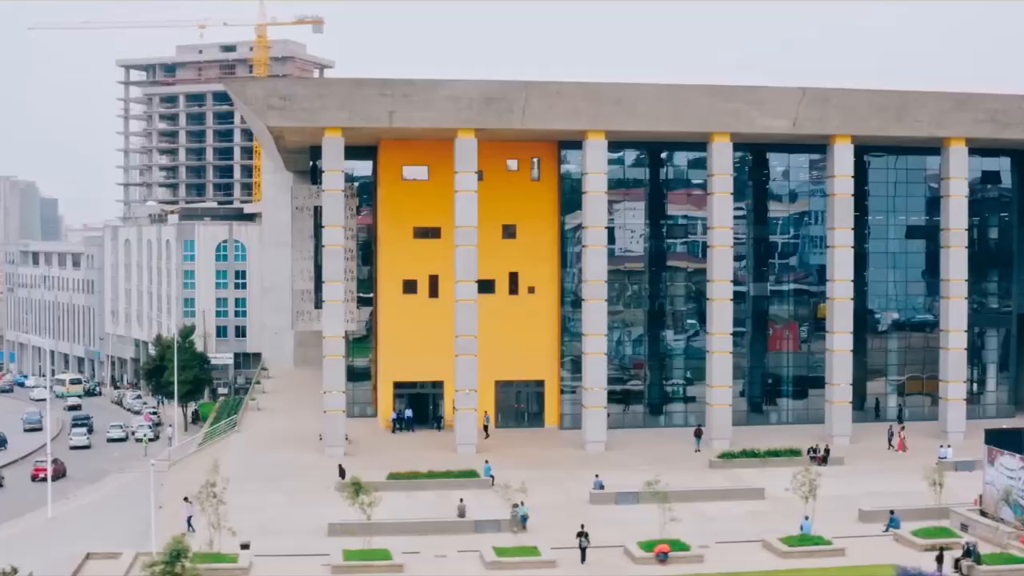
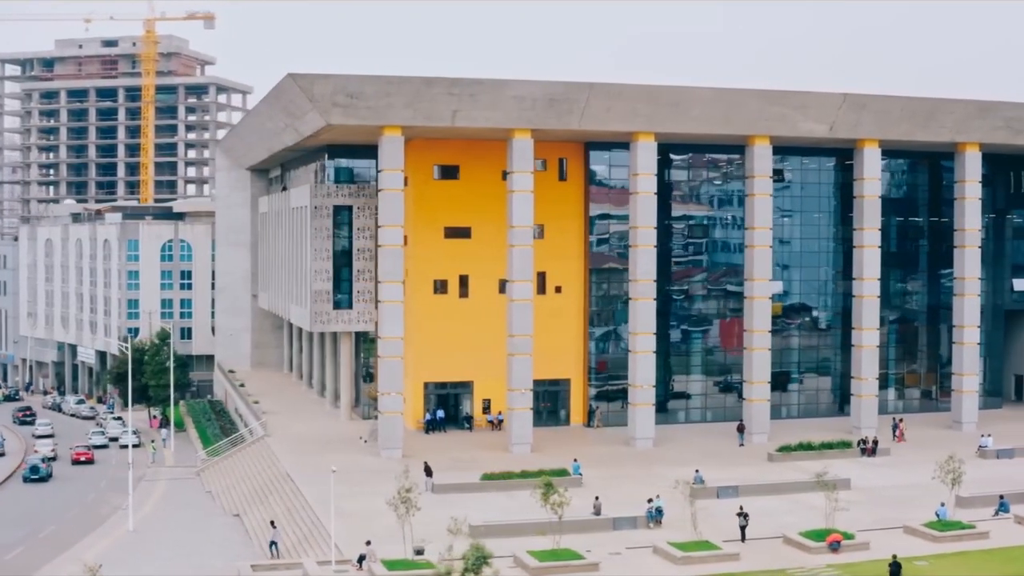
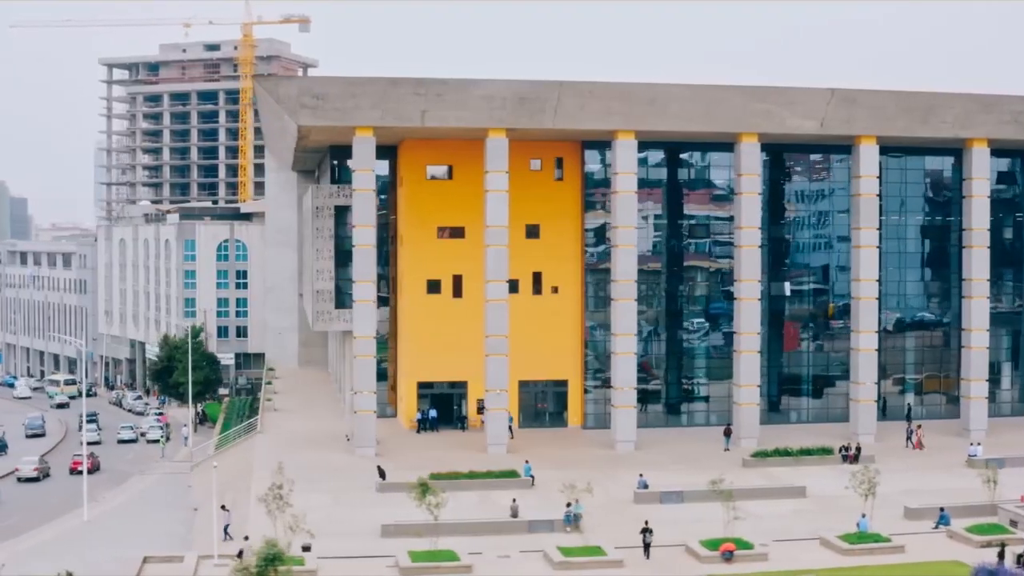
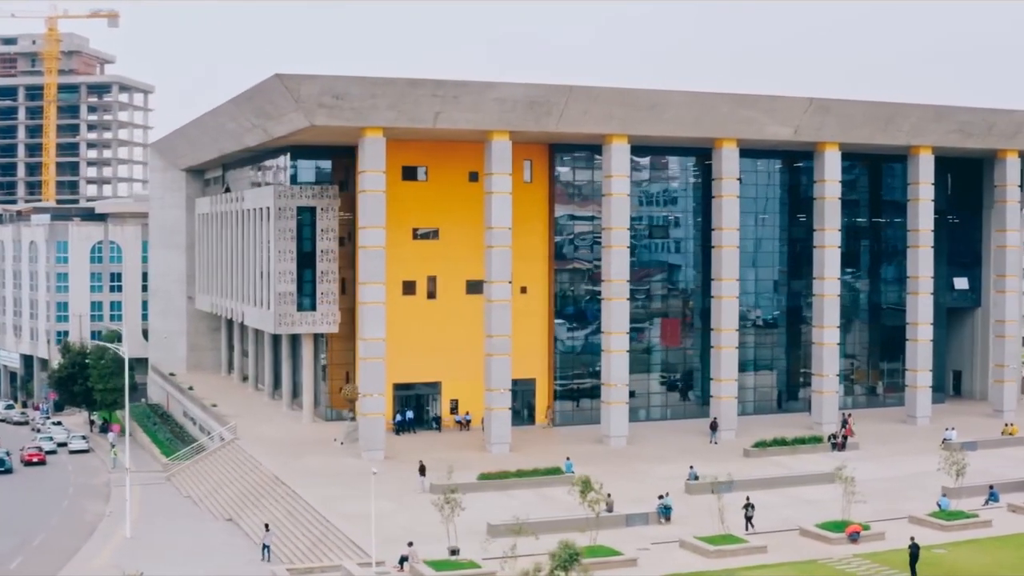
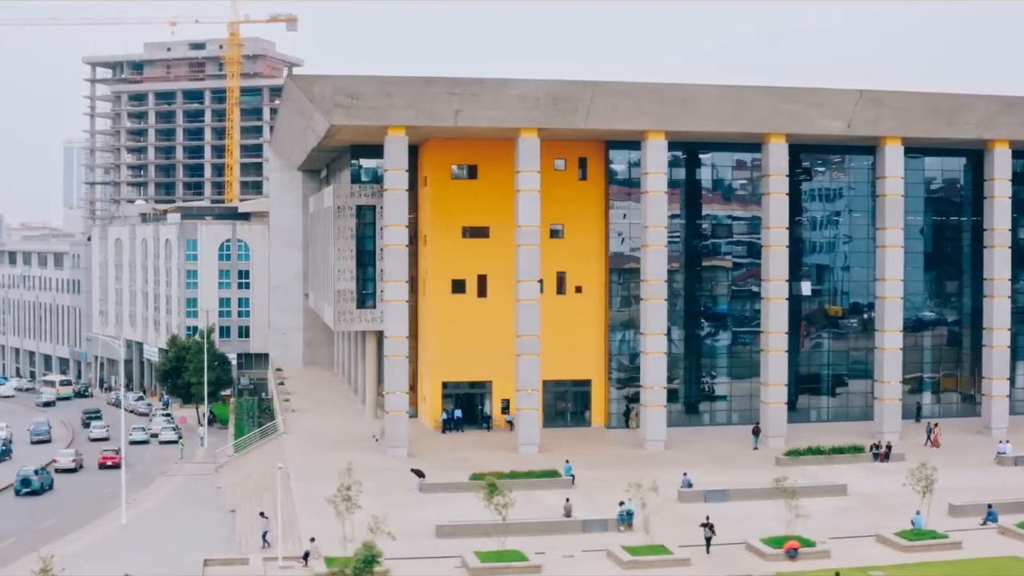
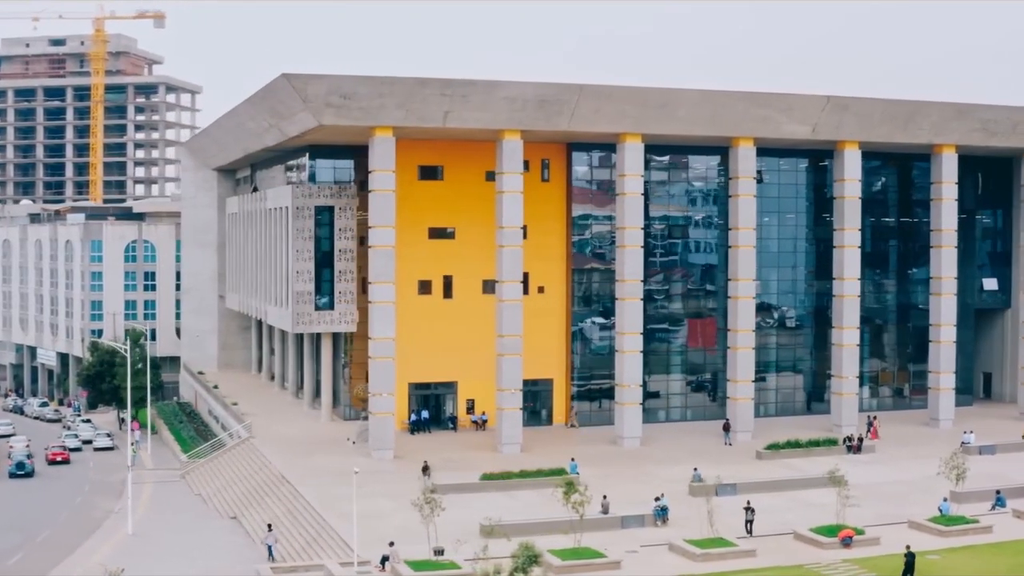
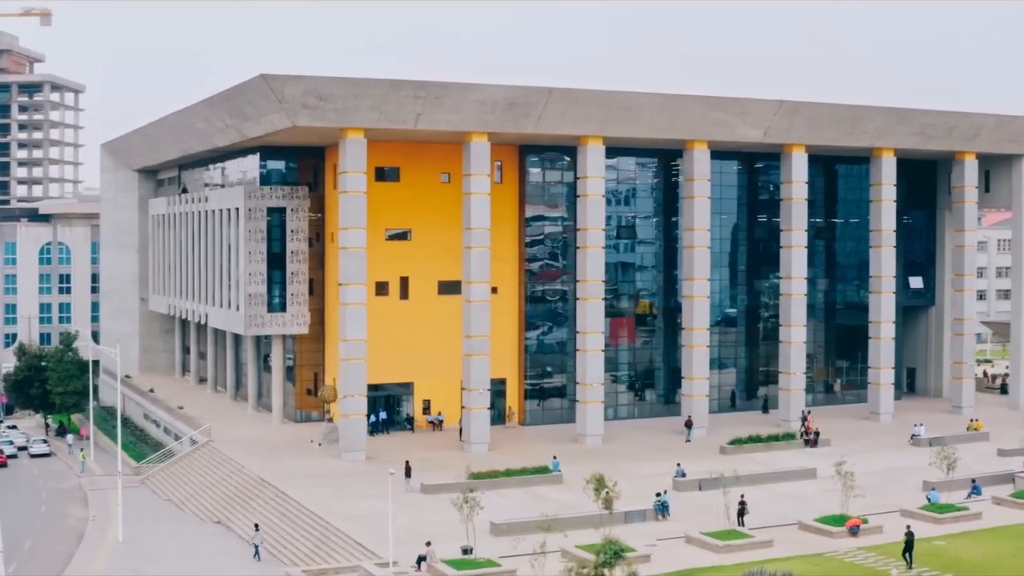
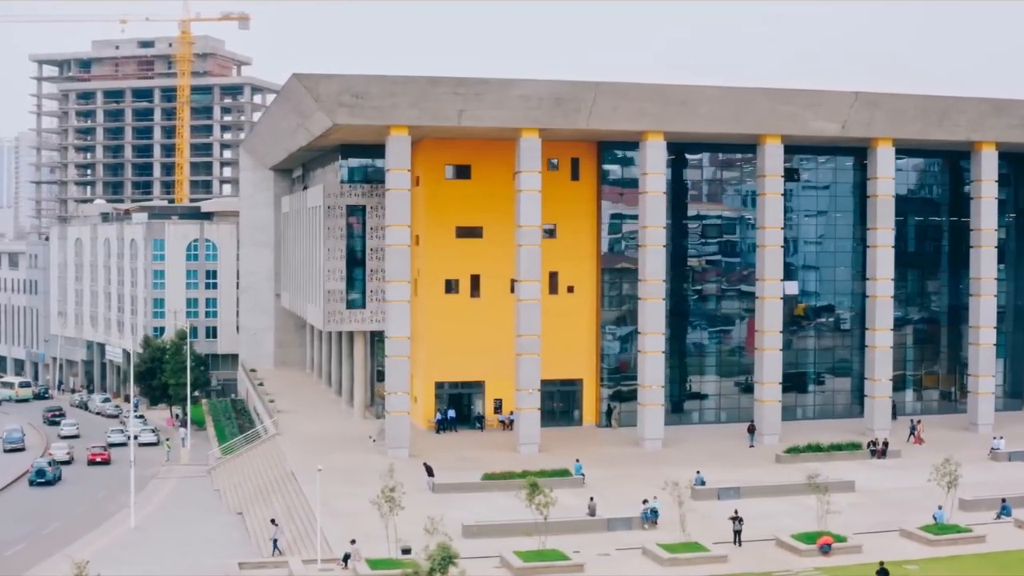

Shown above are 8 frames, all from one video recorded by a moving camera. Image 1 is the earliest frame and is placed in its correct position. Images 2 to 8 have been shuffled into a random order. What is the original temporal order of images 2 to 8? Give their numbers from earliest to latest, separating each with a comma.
3, 5, 8, 2, 6, 4, 7
